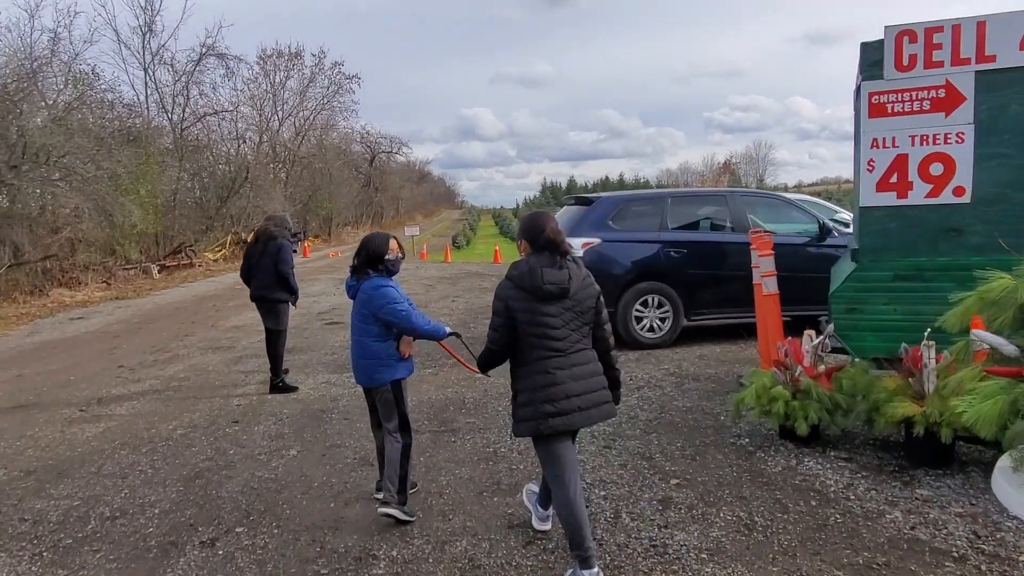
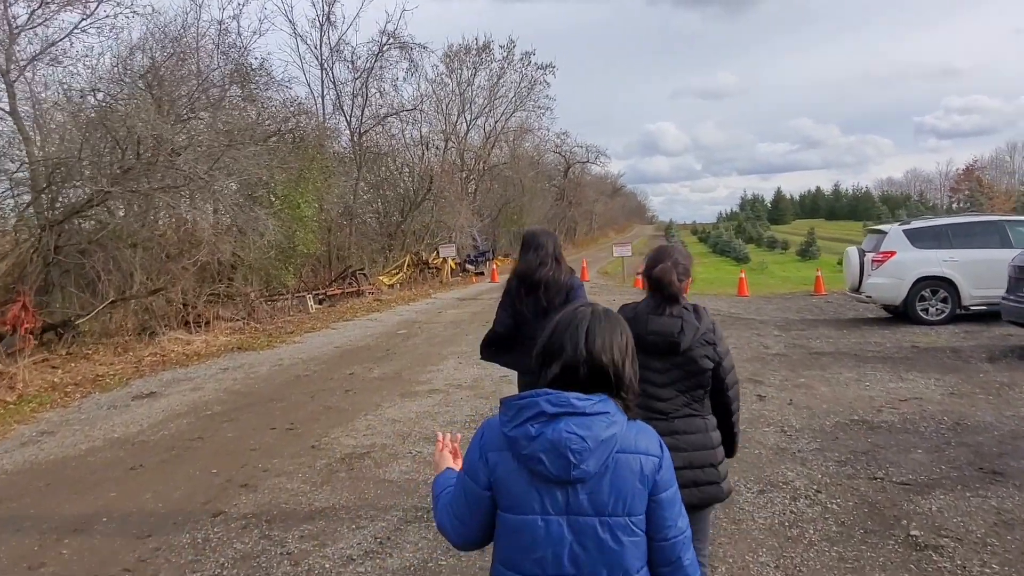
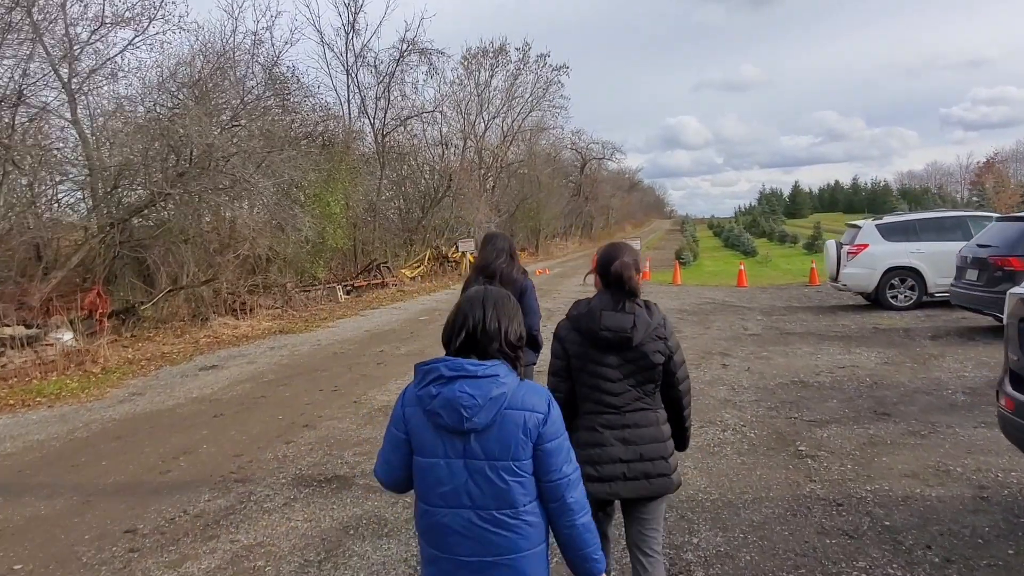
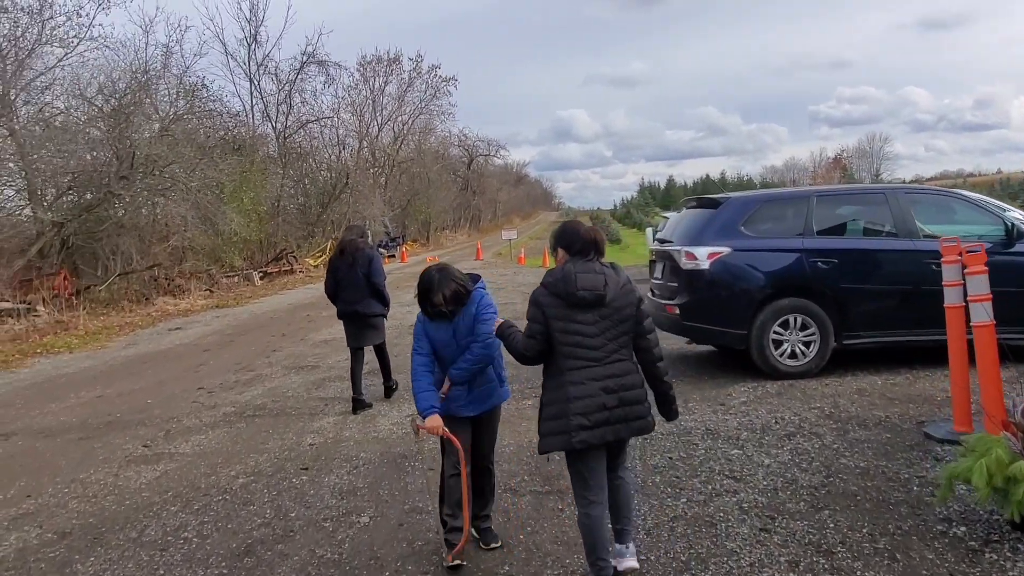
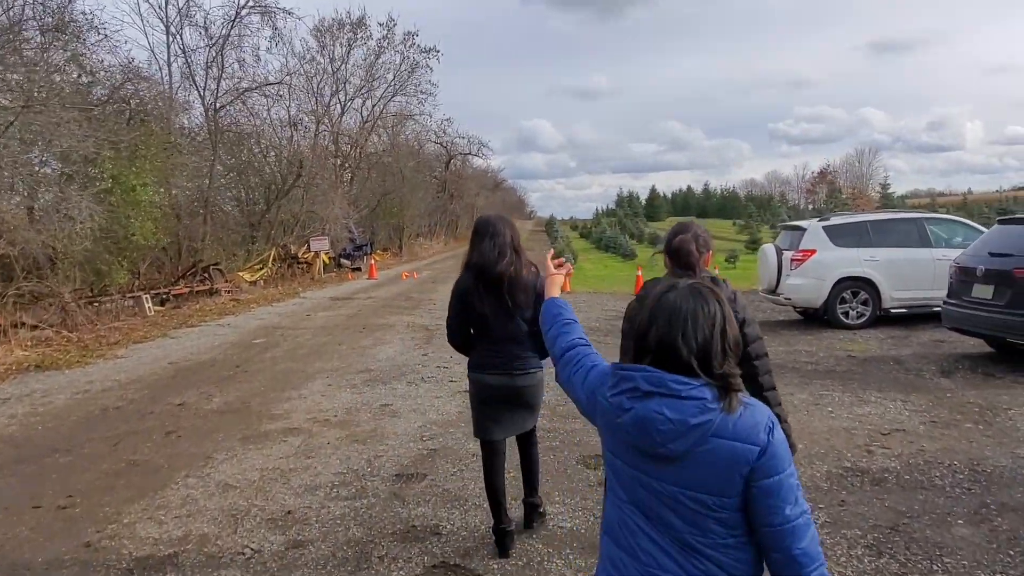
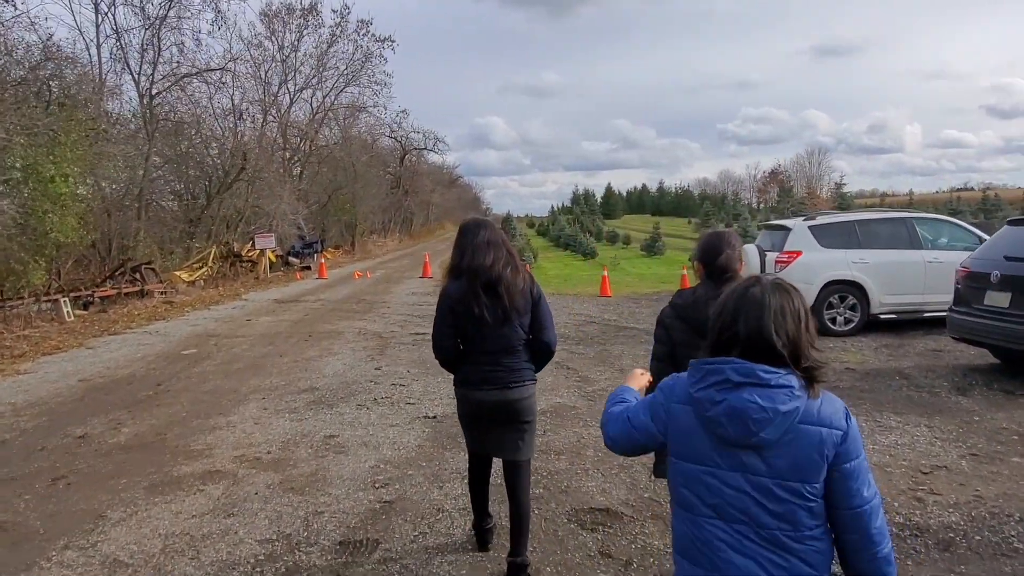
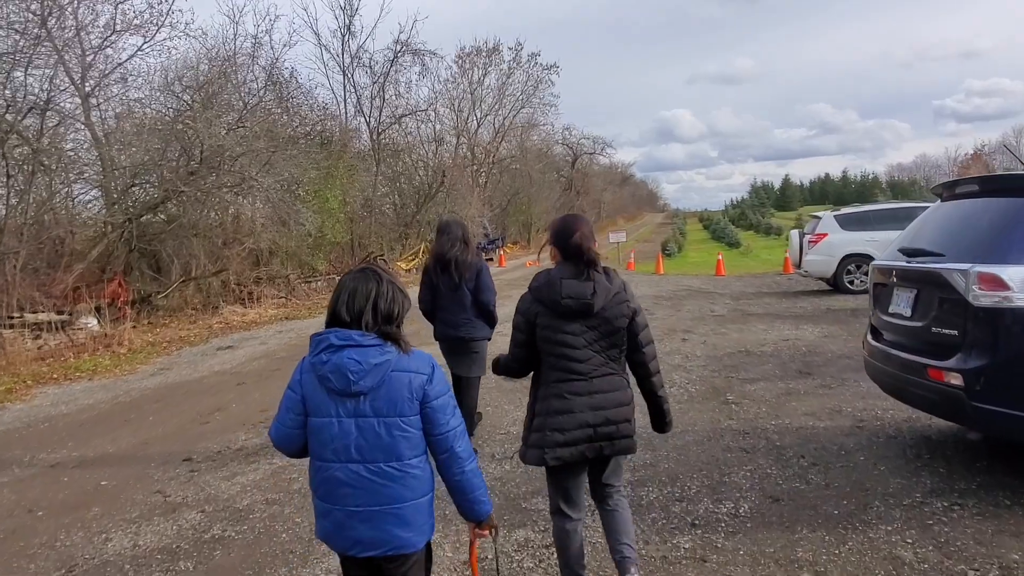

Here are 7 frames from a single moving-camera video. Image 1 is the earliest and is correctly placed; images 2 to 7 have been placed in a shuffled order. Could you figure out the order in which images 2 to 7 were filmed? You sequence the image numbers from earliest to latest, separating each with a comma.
4, 7, 3, 2, 5, 6
